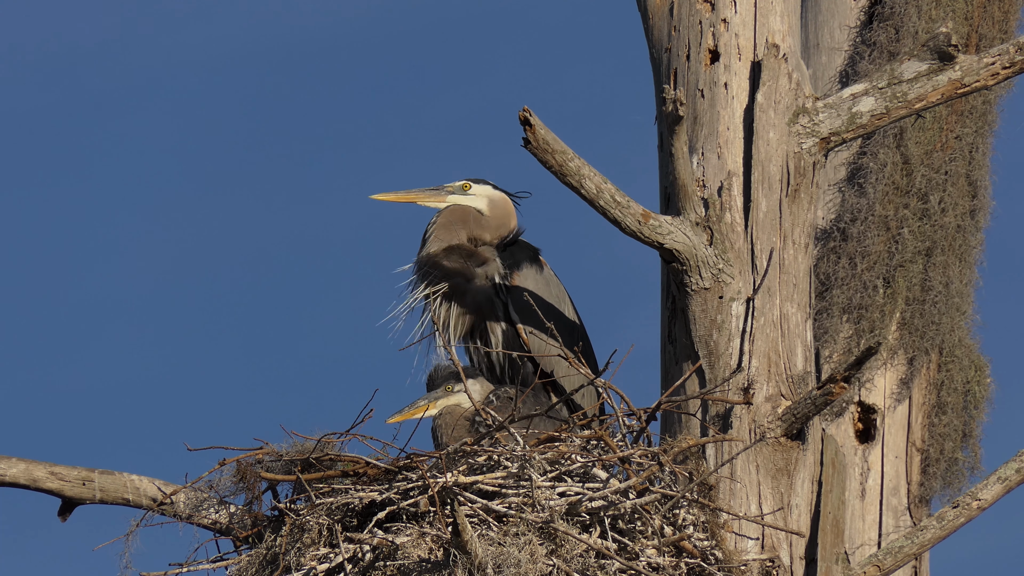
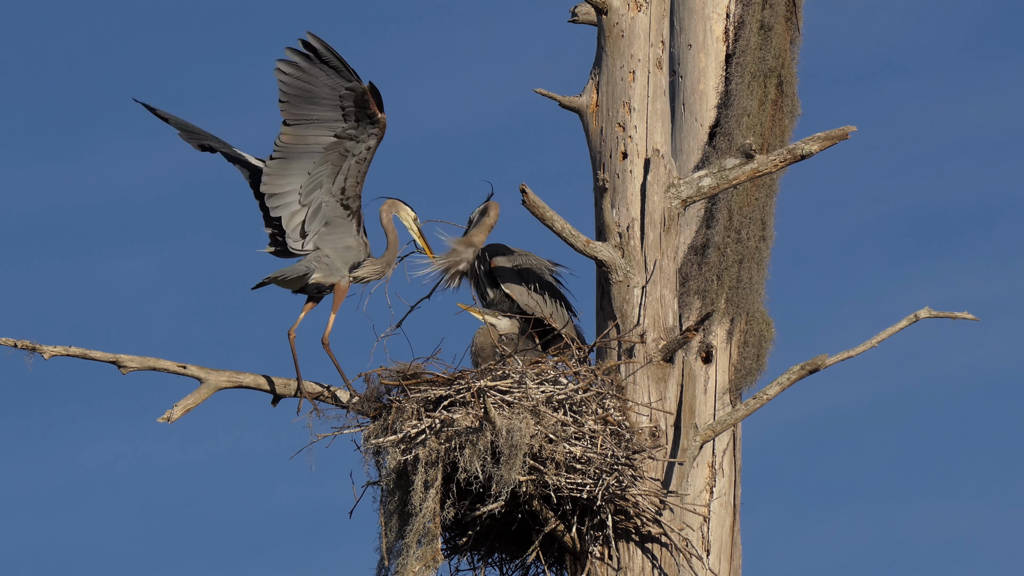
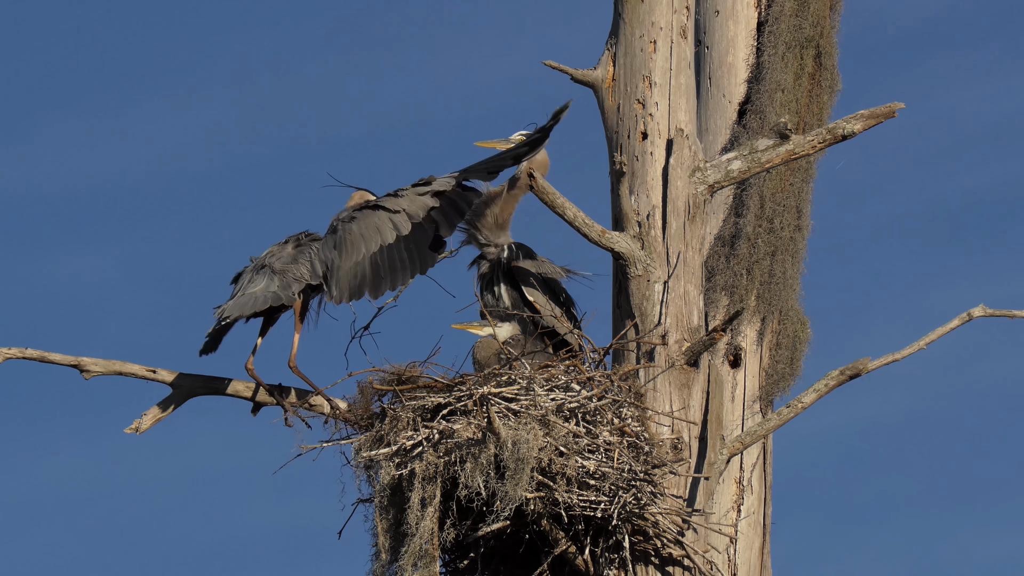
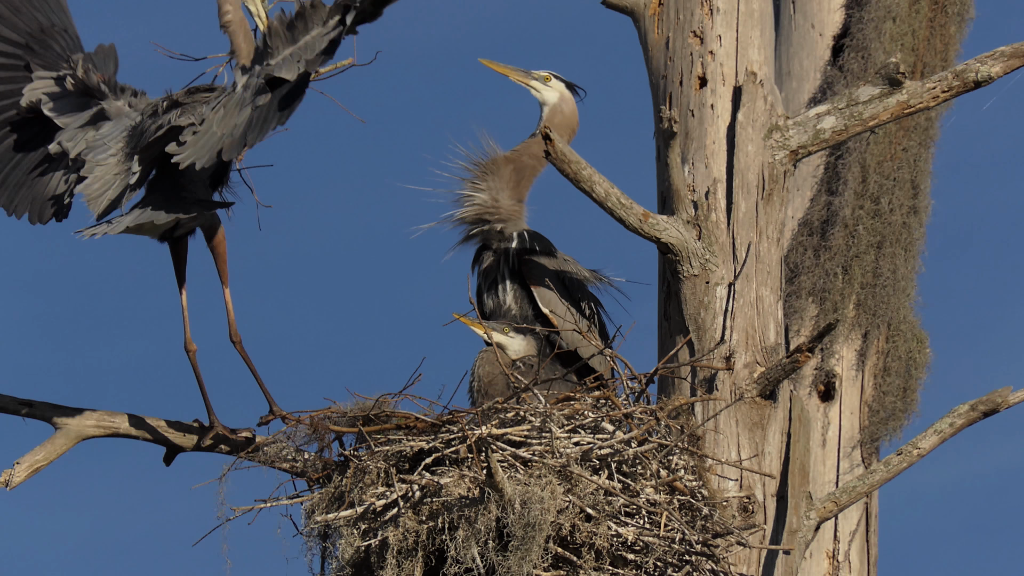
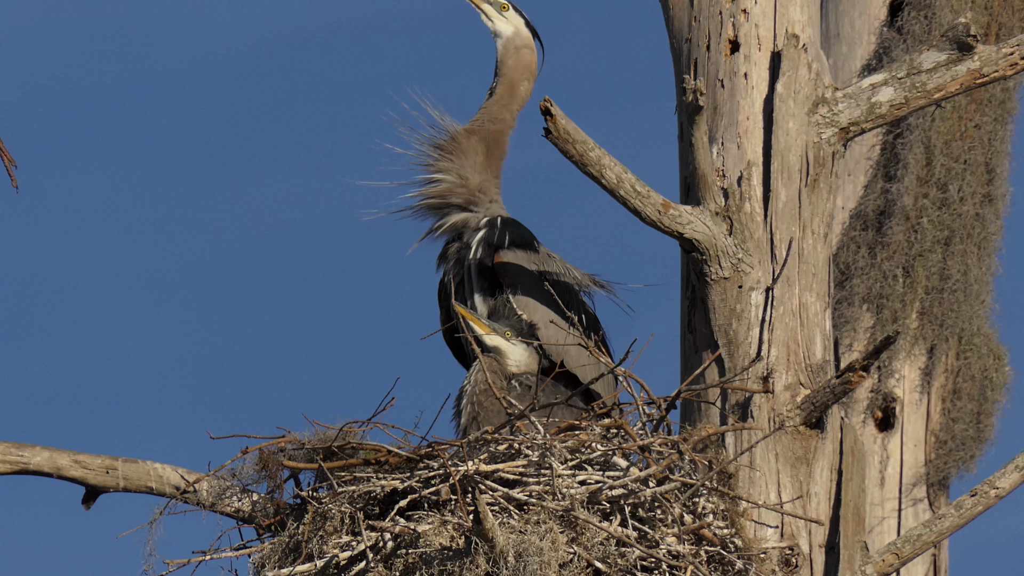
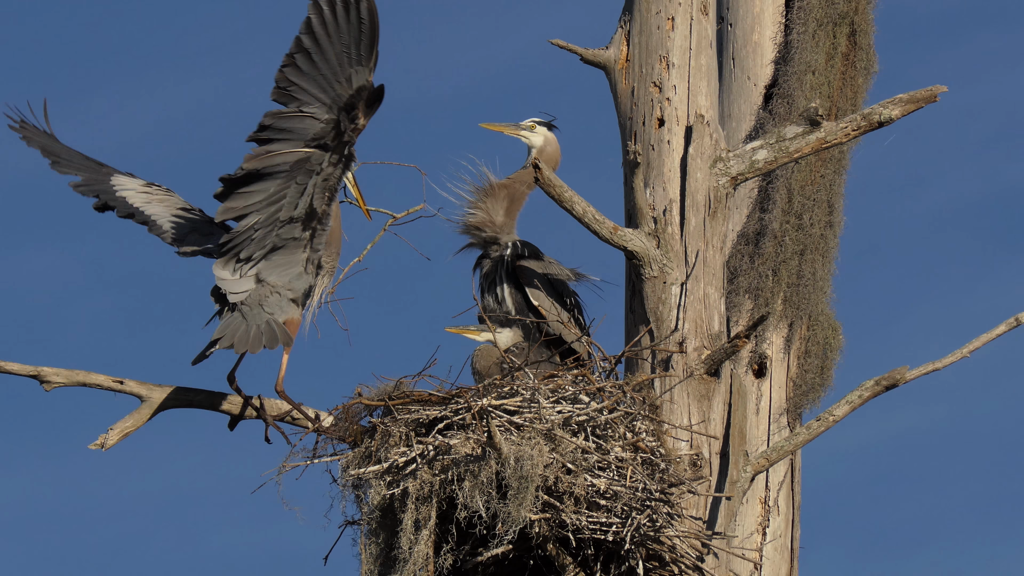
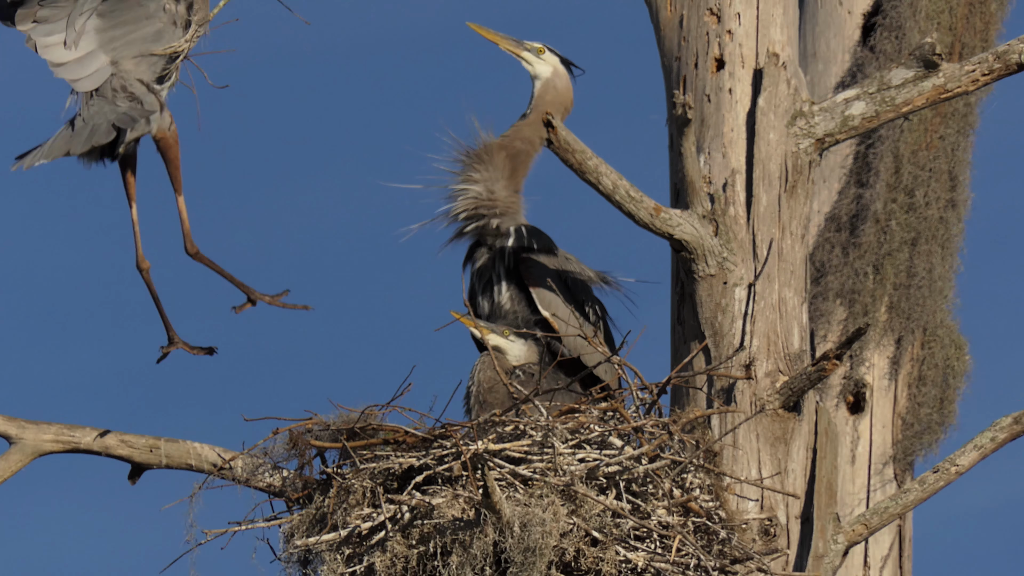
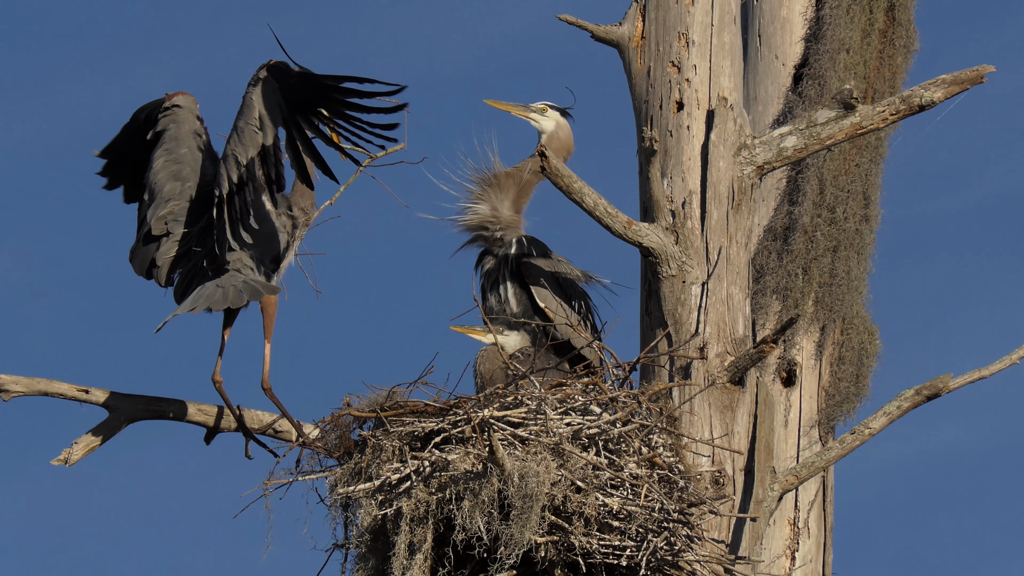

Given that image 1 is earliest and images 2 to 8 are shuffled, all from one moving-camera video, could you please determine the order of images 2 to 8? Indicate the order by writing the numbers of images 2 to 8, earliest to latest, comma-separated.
5, 7, 4, 8, 6, 3, 2
